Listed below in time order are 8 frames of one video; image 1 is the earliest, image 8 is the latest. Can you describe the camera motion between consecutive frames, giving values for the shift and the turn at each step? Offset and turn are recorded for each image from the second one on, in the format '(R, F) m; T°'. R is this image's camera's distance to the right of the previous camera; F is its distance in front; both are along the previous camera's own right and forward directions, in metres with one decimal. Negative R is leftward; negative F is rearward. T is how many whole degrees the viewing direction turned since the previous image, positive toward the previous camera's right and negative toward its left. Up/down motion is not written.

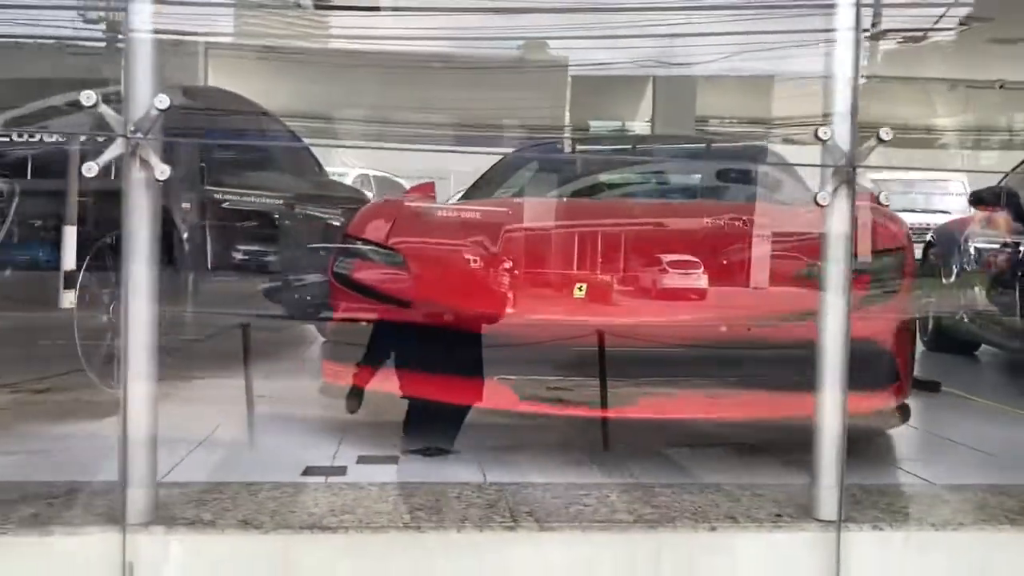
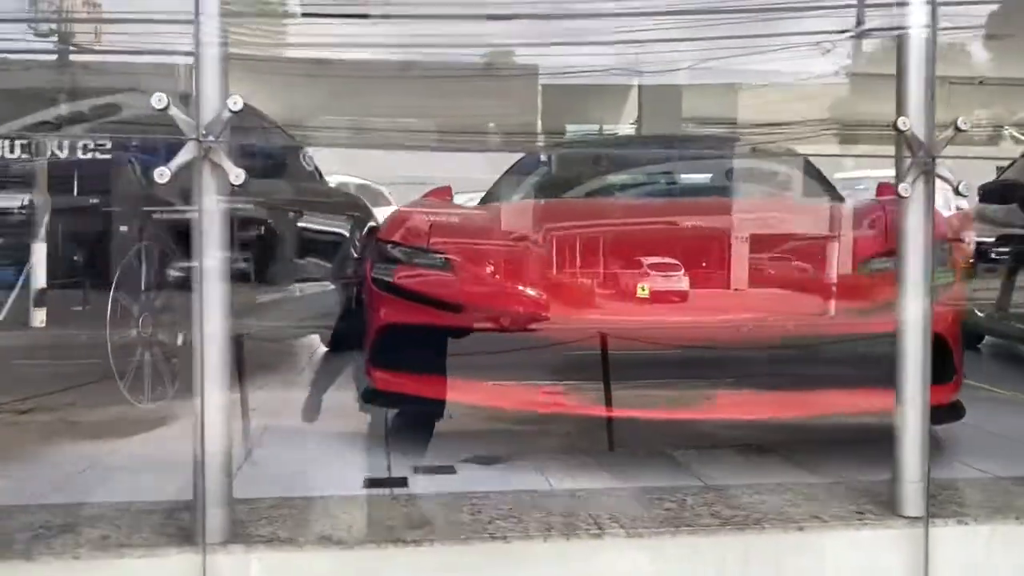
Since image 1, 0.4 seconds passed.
(-0.2, 0.0) m; +2°
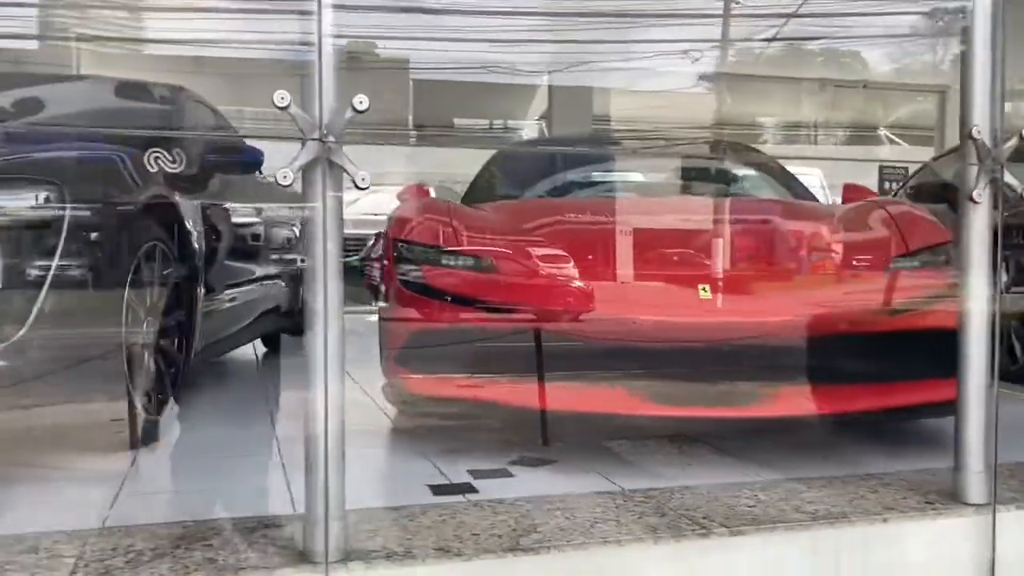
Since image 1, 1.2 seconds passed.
(-0.5, +0.1) m; +8°
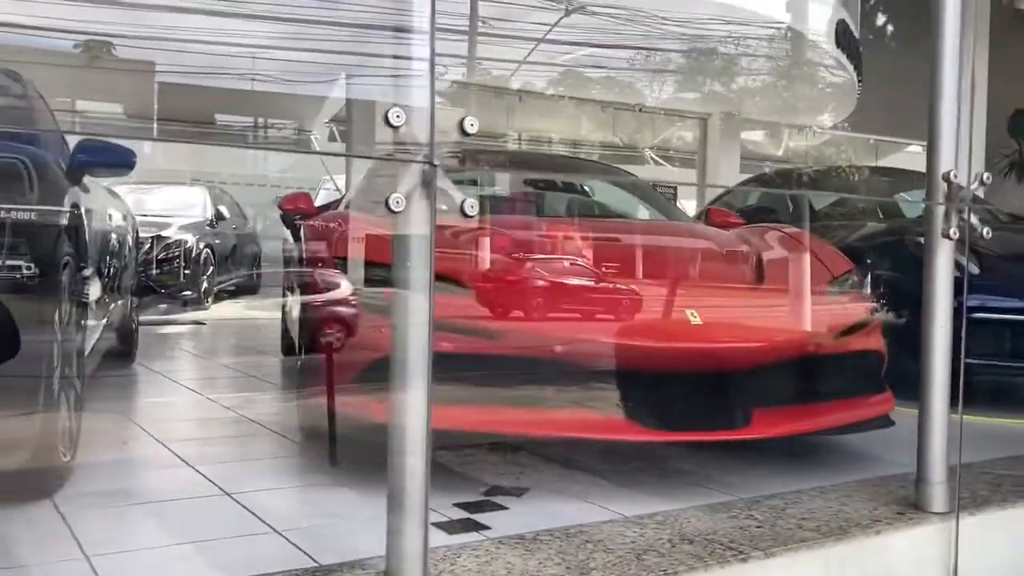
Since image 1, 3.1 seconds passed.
(-0.6, +0.2) m; +16°
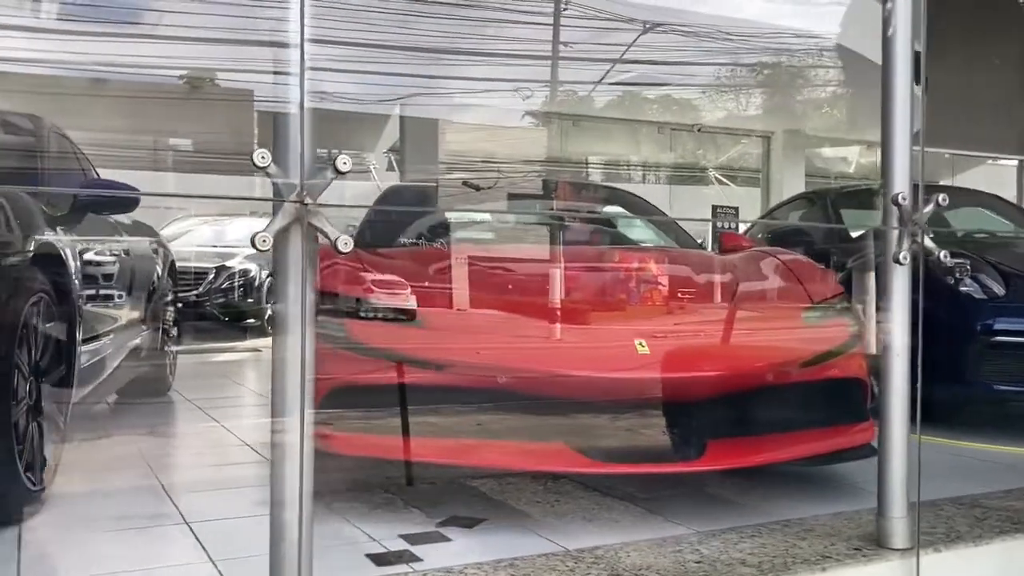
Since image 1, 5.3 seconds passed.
(+0.4, 0.0) m; -5°
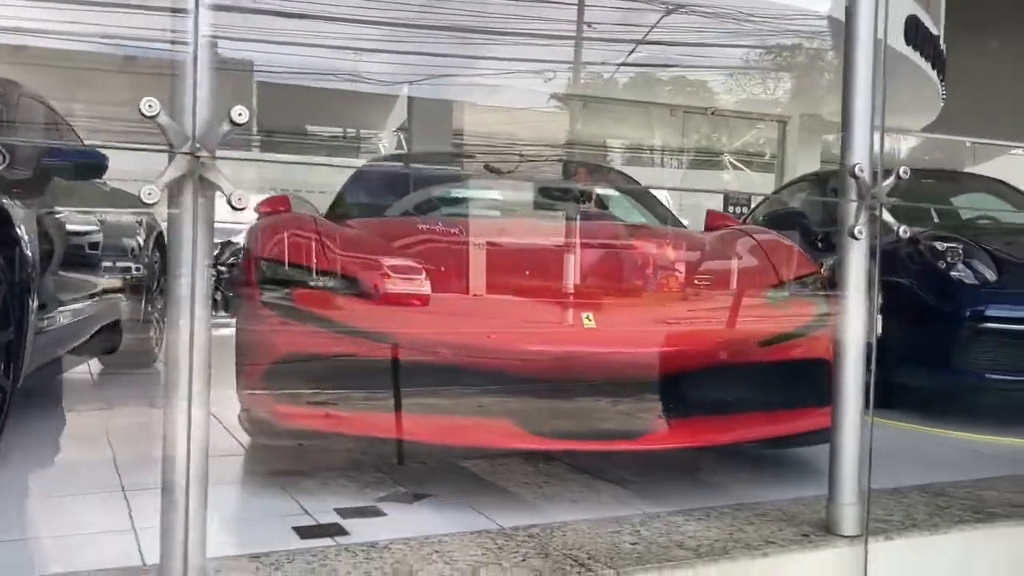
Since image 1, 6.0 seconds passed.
(+0.2, +0.1) m; -1°
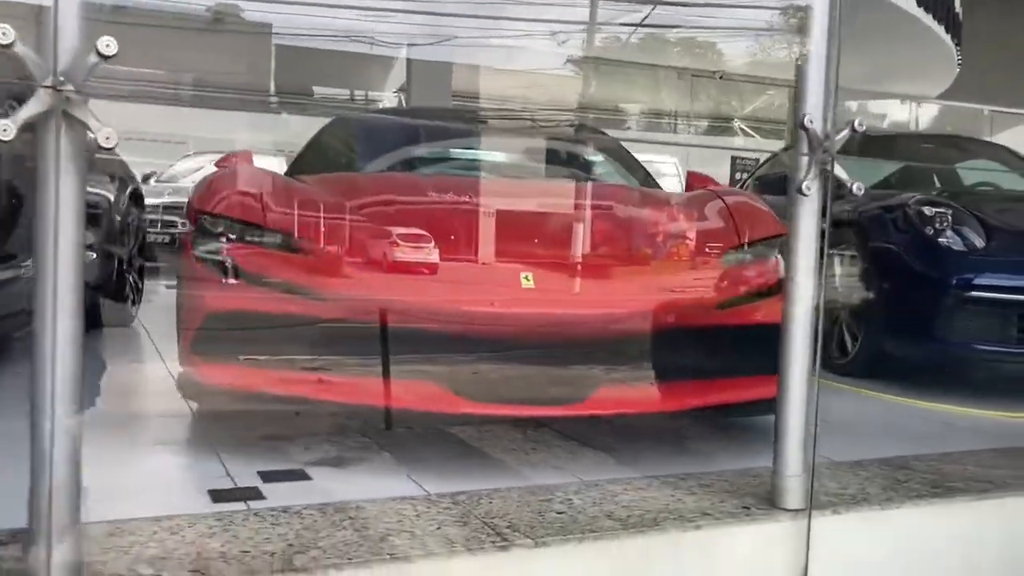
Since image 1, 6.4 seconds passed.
(+0.2, +0.1) m; -1°
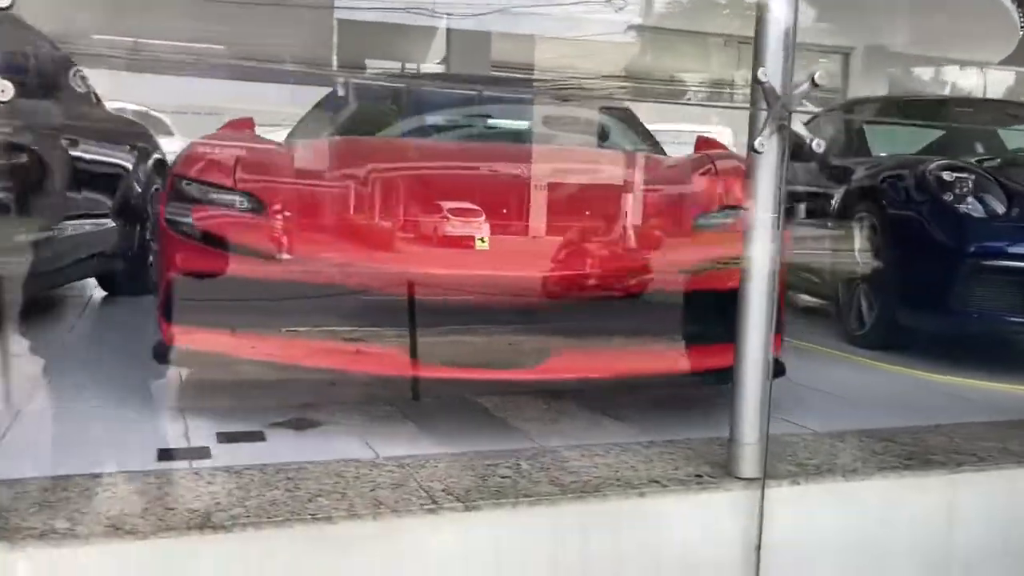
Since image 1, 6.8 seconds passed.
(+0.2, 0.0) m; -4°
